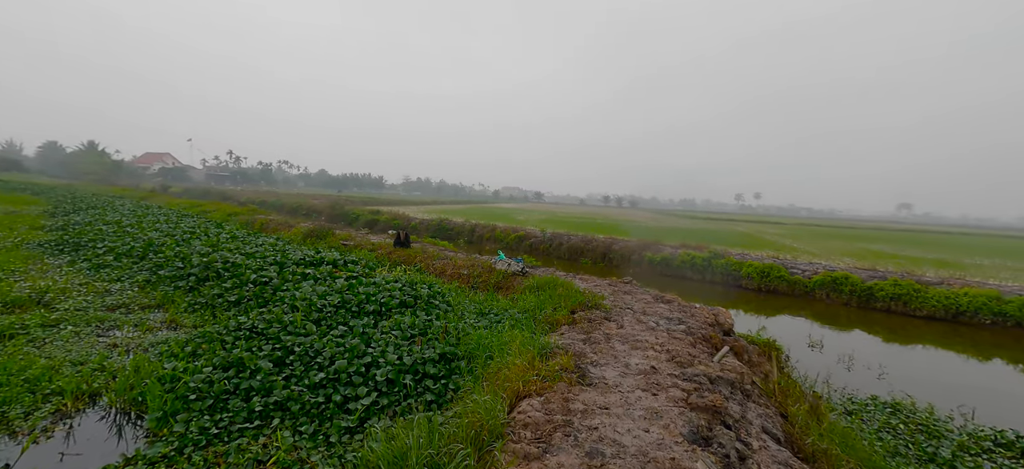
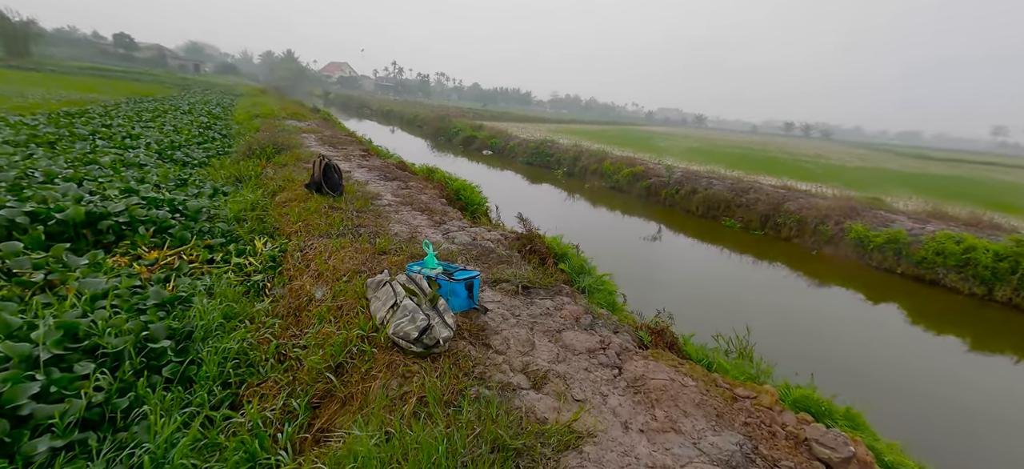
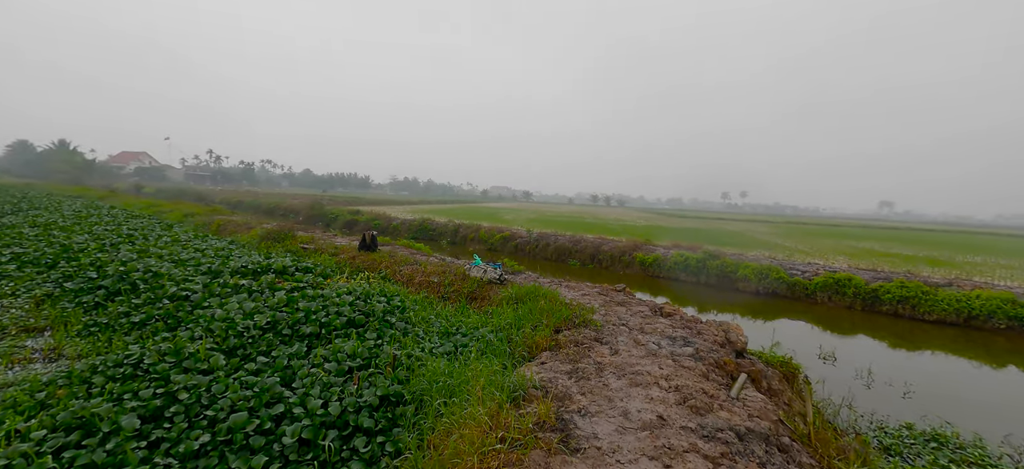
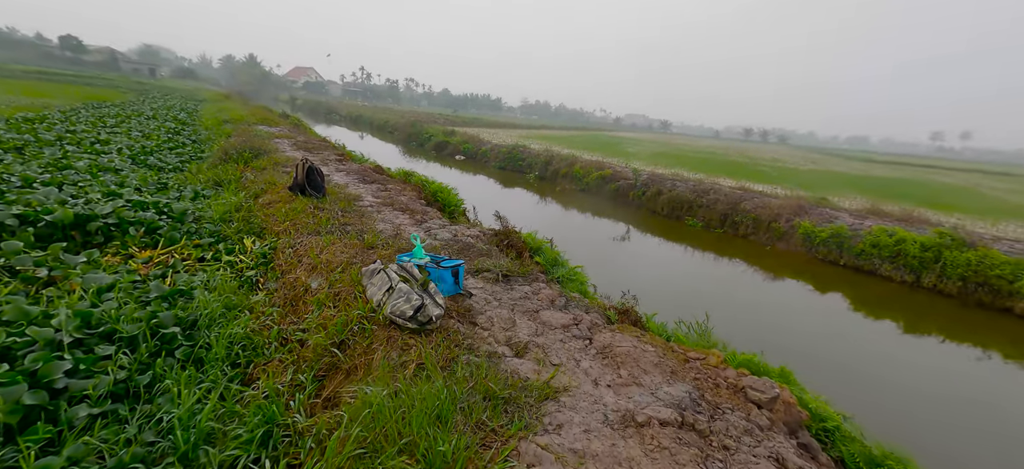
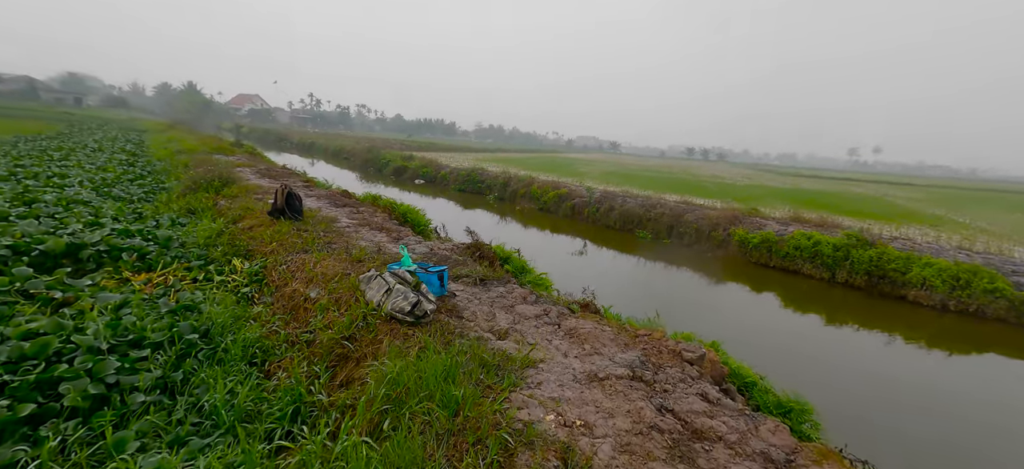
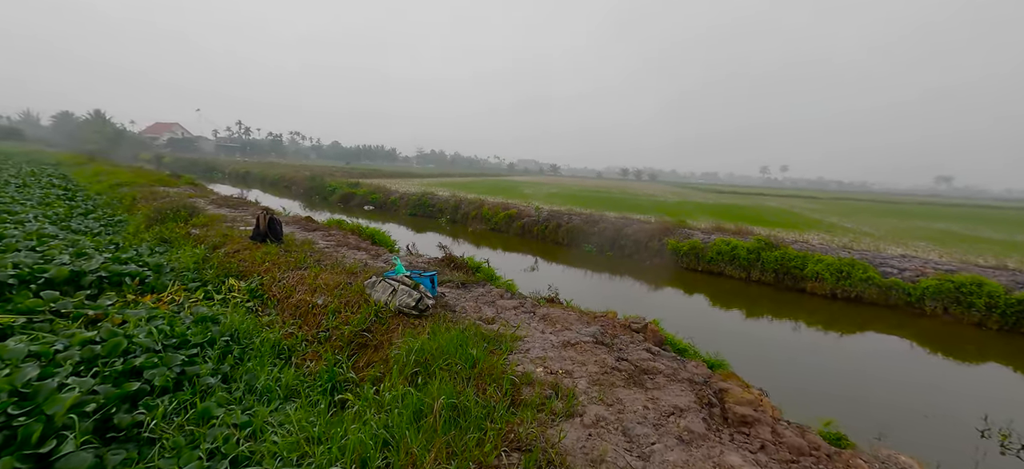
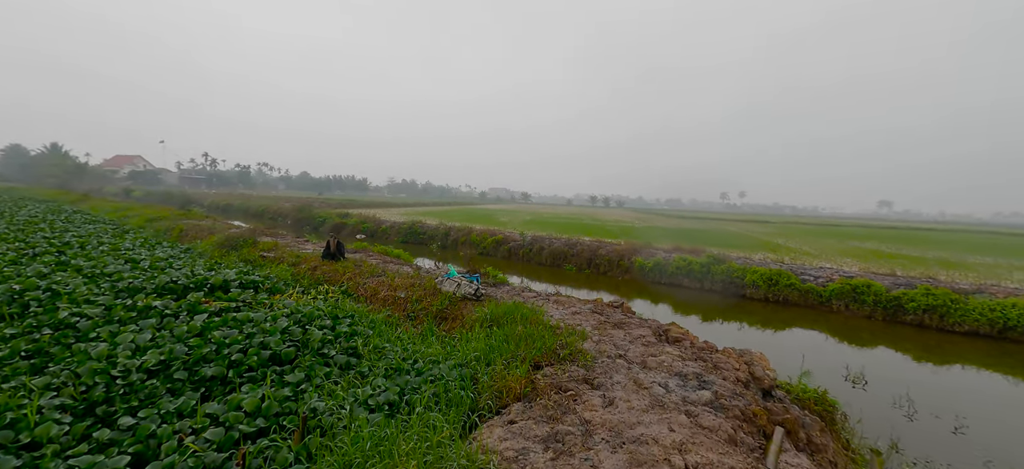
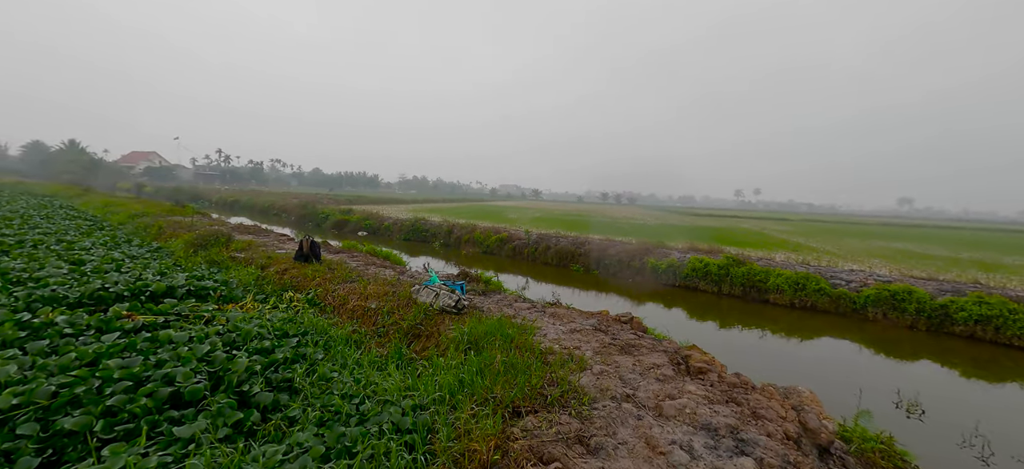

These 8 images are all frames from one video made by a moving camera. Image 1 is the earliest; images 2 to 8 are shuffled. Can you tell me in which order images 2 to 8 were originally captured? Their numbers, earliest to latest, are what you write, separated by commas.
3, 7, 8, 6, 5, 4, 2
